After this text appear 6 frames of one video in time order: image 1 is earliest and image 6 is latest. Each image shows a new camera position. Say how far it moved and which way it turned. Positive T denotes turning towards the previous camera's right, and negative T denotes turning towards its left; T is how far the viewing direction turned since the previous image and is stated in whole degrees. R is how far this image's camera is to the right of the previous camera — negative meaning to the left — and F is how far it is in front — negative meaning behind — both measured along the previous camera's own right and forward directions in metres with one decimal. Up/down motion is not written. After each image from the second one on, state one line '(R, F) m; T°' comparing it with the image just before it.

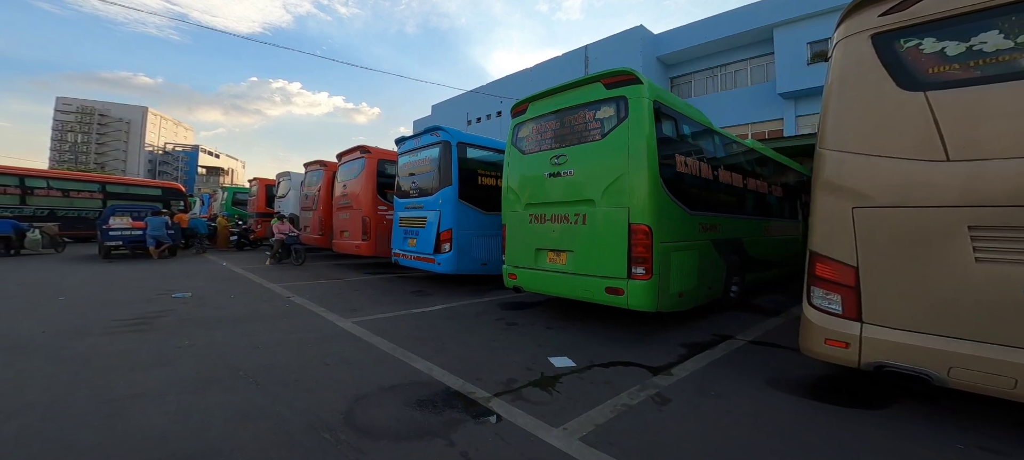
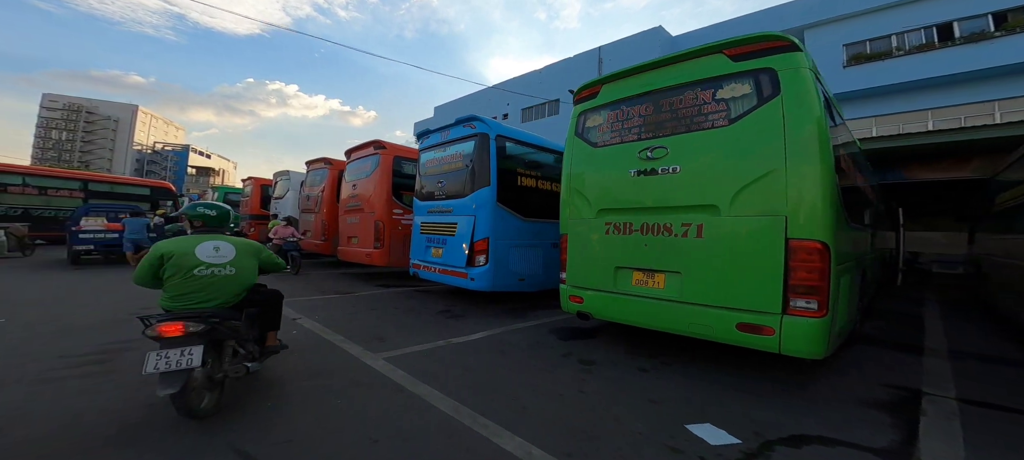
(-0.7, +0.9) m; +1°
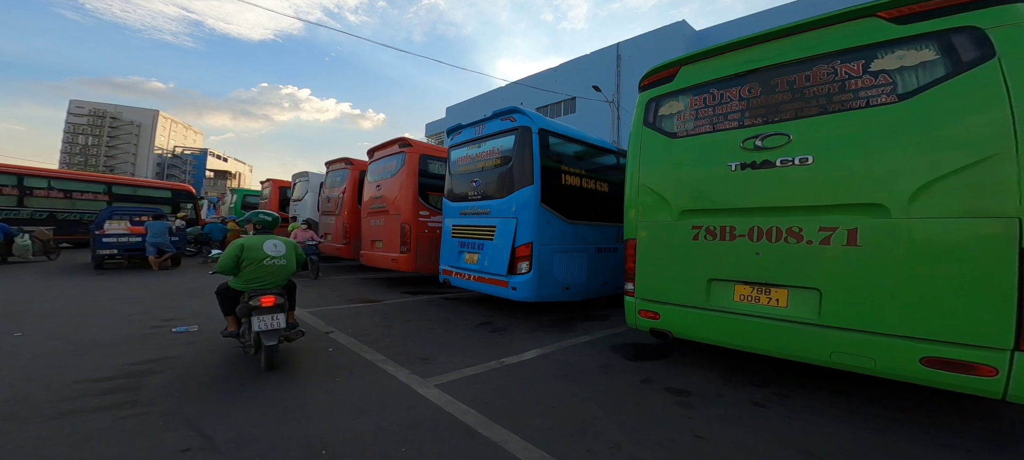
(-0.4, +0.5) m; -2°
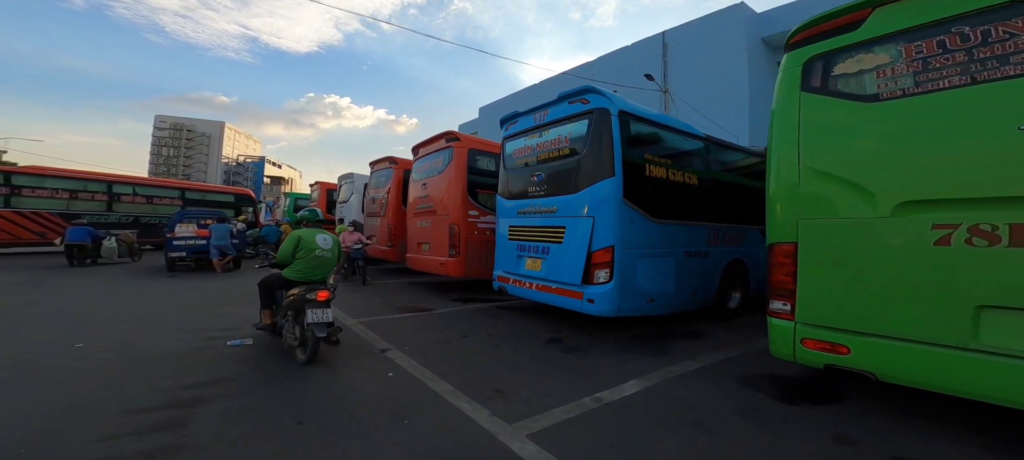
(-0.4, +0.7) m; -5°
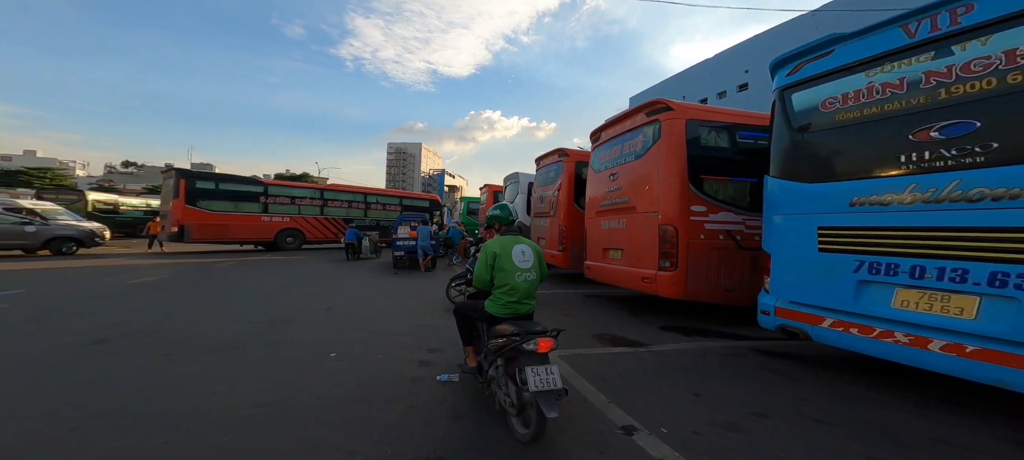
(-1.6, +2.1) m; -21°
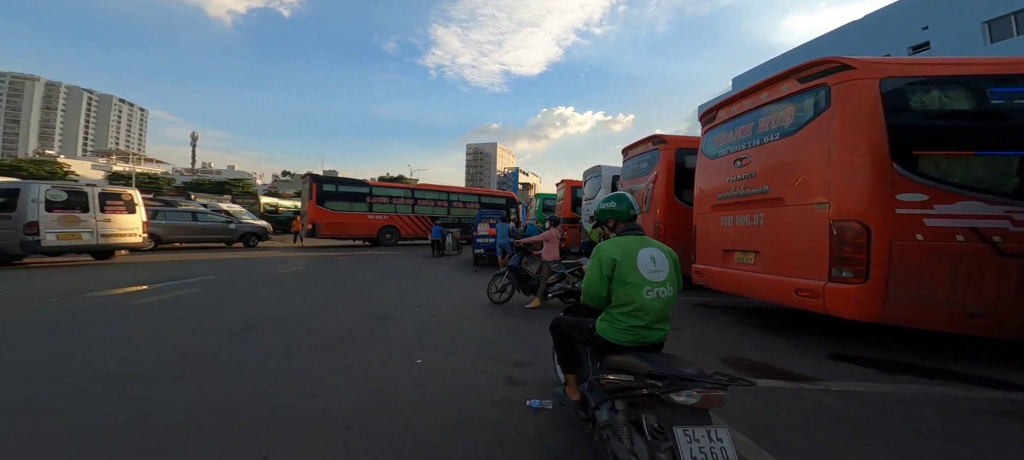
(-0.8, +1.4) m; -10°
